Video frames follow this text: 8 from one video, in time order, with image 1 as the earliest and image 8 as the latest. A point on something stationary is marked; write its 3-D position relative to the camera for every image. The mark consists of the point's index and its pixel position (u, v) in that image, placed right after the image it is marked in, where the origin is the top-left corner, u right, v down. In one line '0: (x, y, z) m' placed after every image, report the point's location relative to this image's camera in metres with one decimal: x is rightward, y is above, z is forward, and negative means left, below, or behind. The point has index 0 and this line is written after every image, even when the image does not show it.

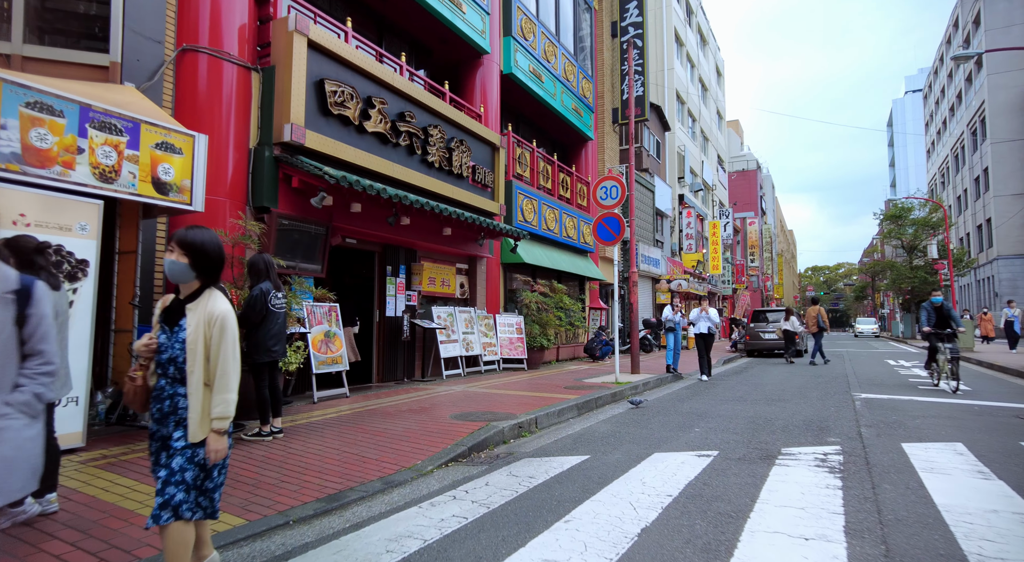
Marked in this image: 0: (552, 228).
0: (+1.3, +1.7, +17.3) m
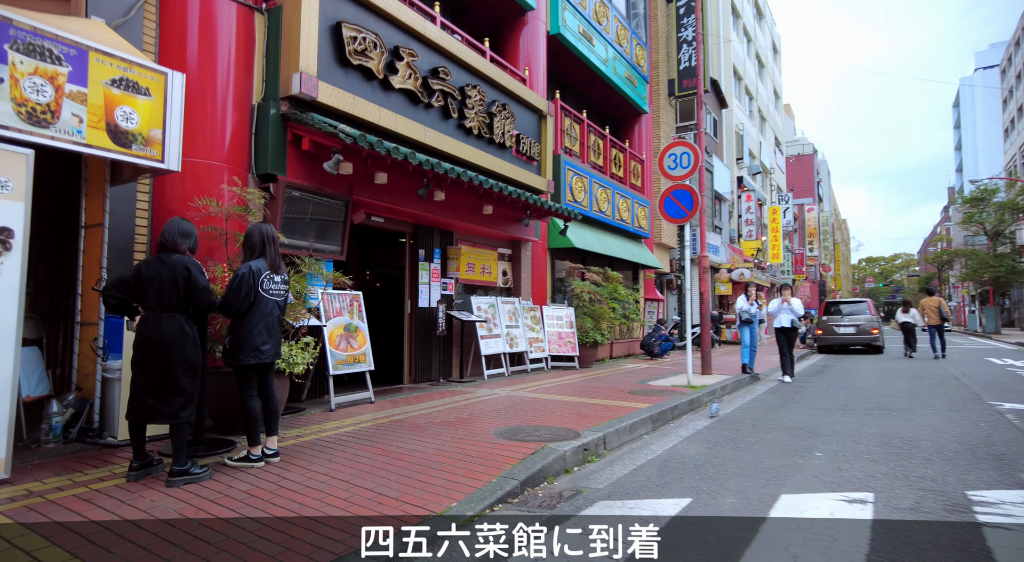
0: (+2.6, +2.0, +15.6) m
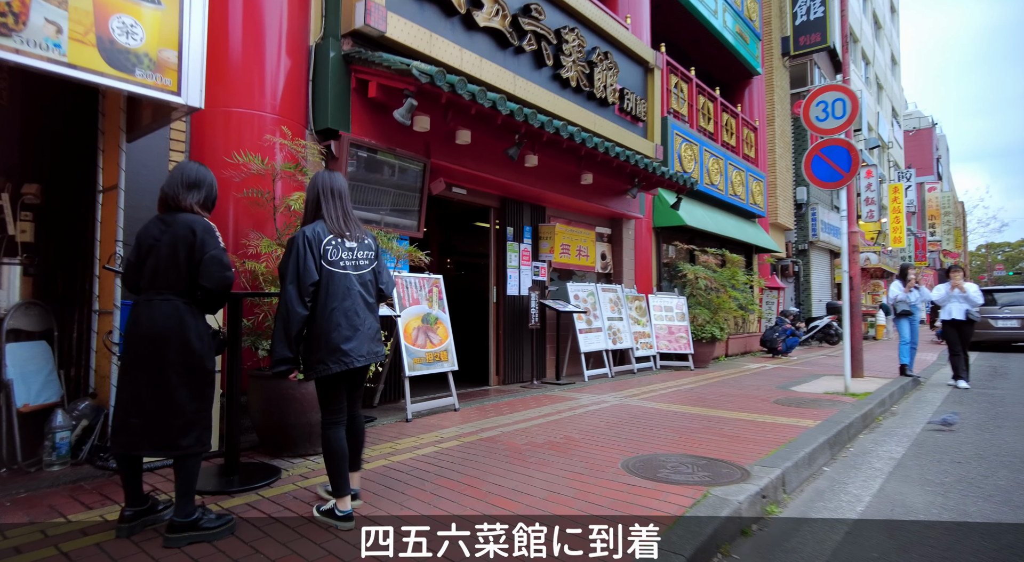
0: (+4.9, +2.4, +13.5) m
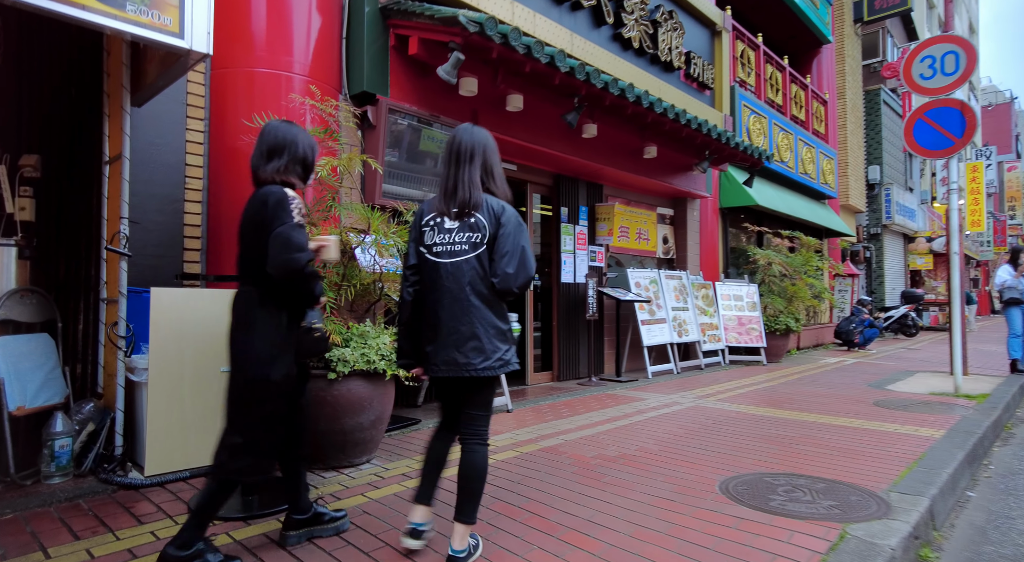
0: (+6.0, +2.7, +12.3) m
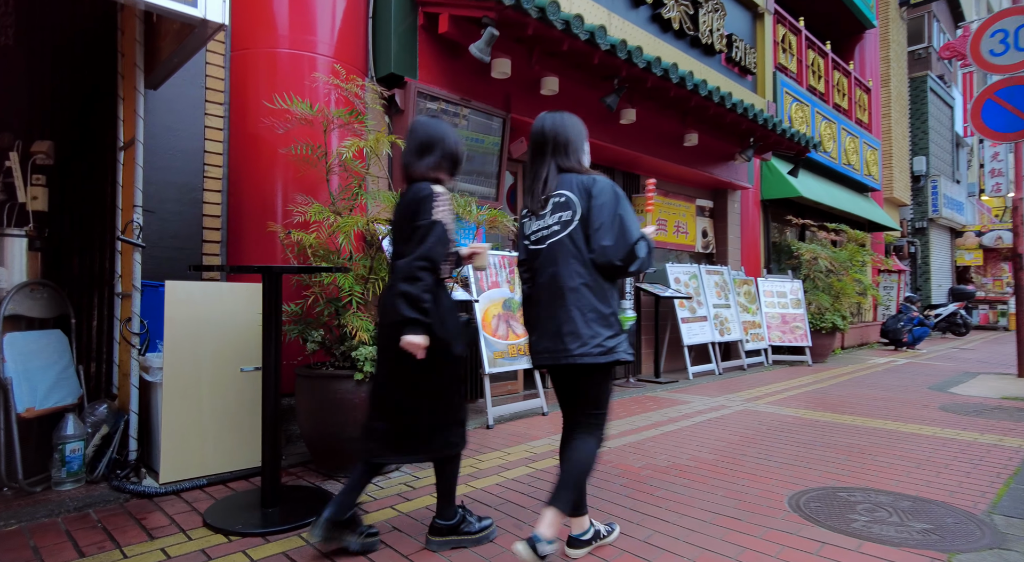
0: (+6.6, +2.7, +11.7) m
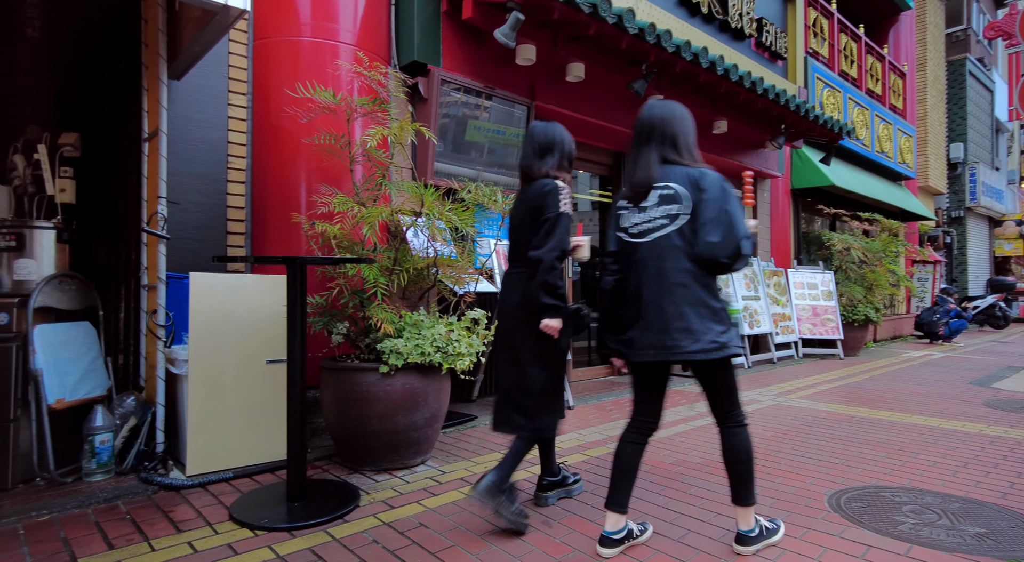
0: (+7.0, +2.9, +11.4) m
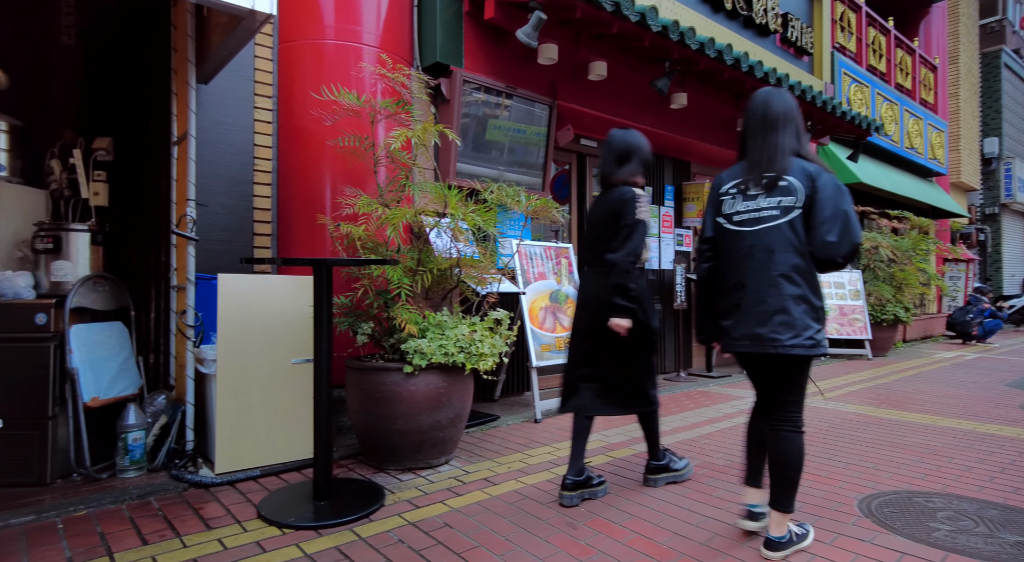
0: (+7.4, +2.9, +11.1) m
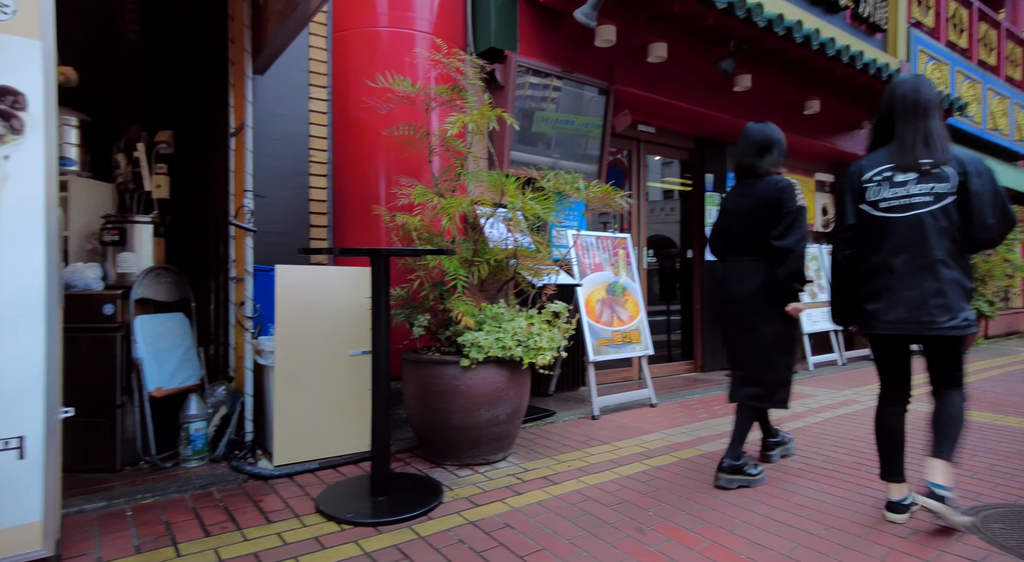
0: (+8.4, +3.1, +10.3) m
